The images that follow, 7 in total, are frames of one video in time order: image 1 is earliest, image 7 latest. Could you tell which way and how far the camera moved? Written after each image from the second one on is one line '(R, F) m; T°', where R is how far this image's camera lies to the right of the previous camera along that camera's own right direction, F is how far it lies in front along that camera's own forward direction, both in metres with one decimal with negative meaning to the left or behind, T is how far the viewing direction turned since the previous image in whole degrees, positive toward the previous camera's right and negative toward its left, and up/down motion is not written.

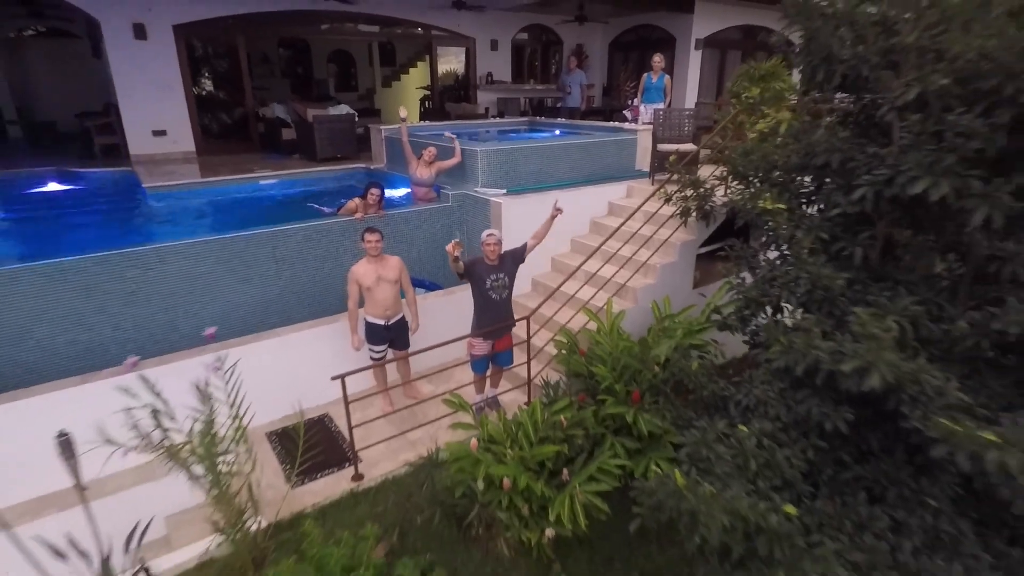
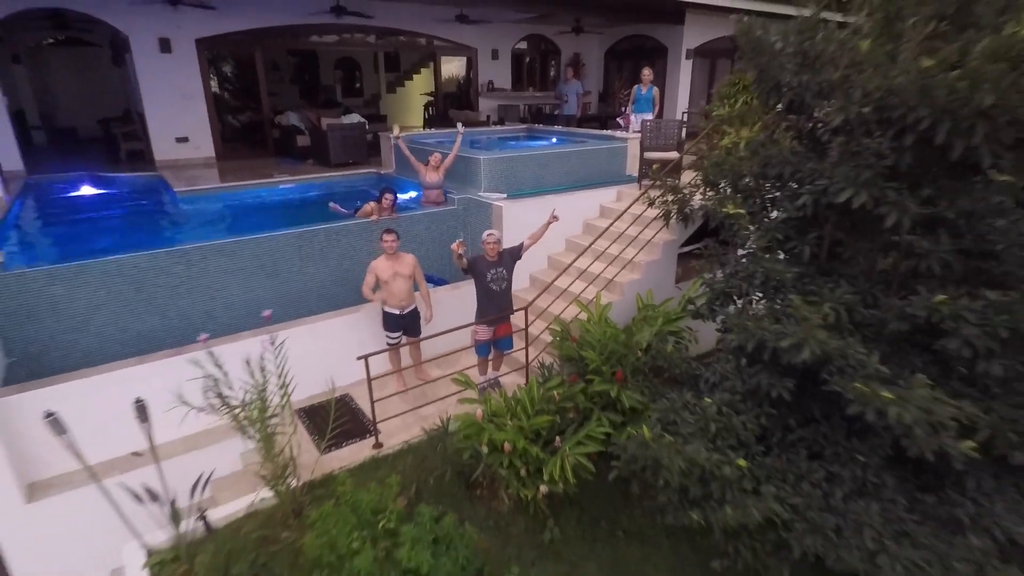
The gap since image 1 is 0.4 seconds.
(0.0, -0.6) m; 0°
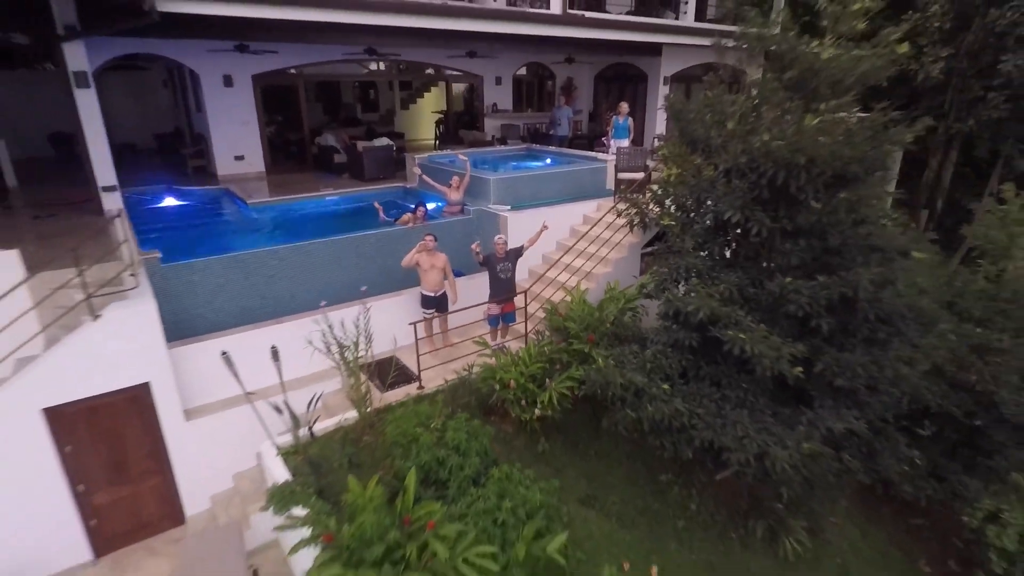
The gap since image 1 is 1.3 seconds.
(-0.1, -2.0) m; 0°
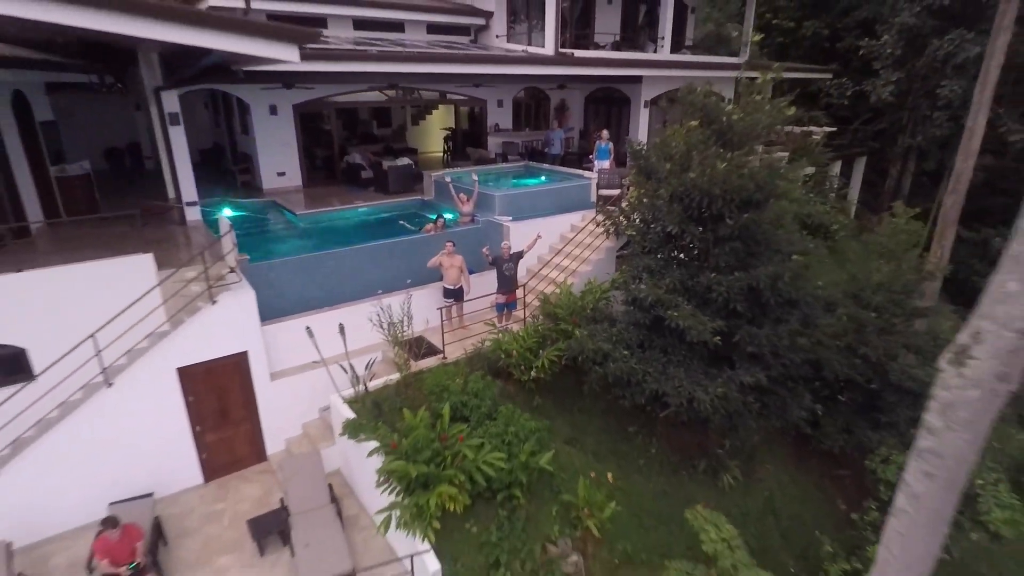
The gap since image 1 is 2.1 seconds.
(-0.1, -2.1) m; 0°
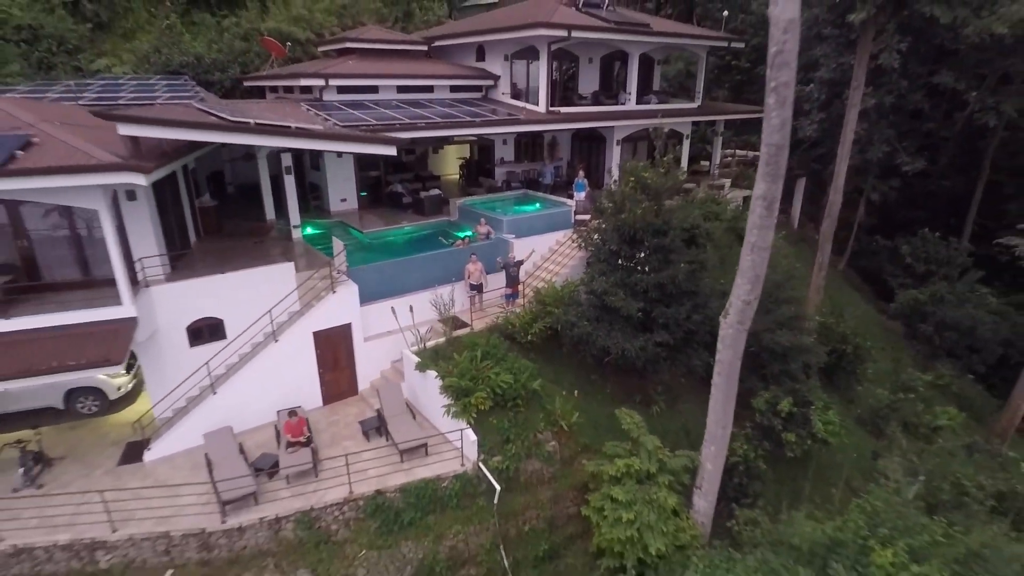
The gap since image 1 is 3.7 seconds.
(-0.1, -4.8) m; 0°
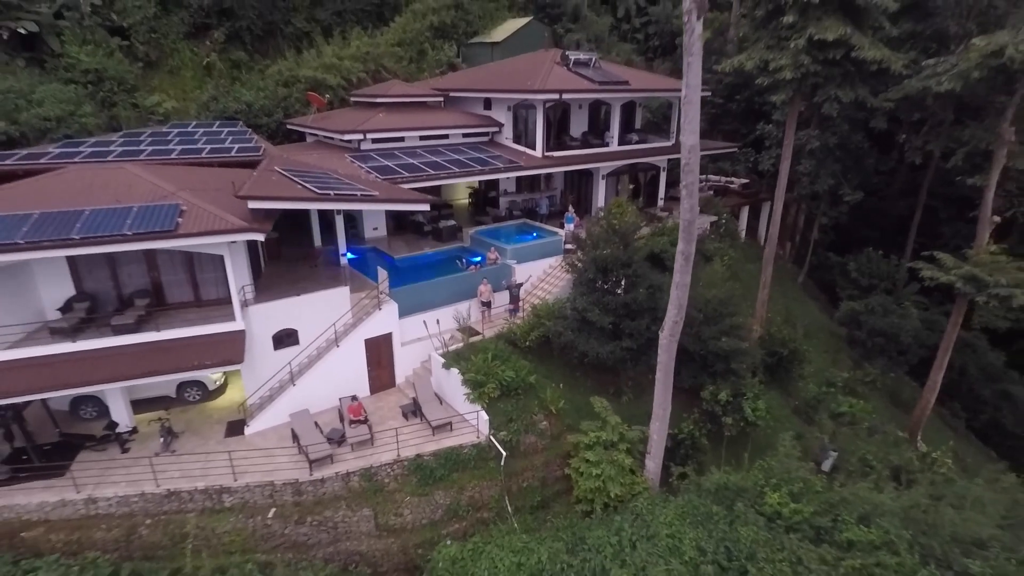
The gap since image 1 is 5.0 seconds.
(0.0, -4.0) m; 0°
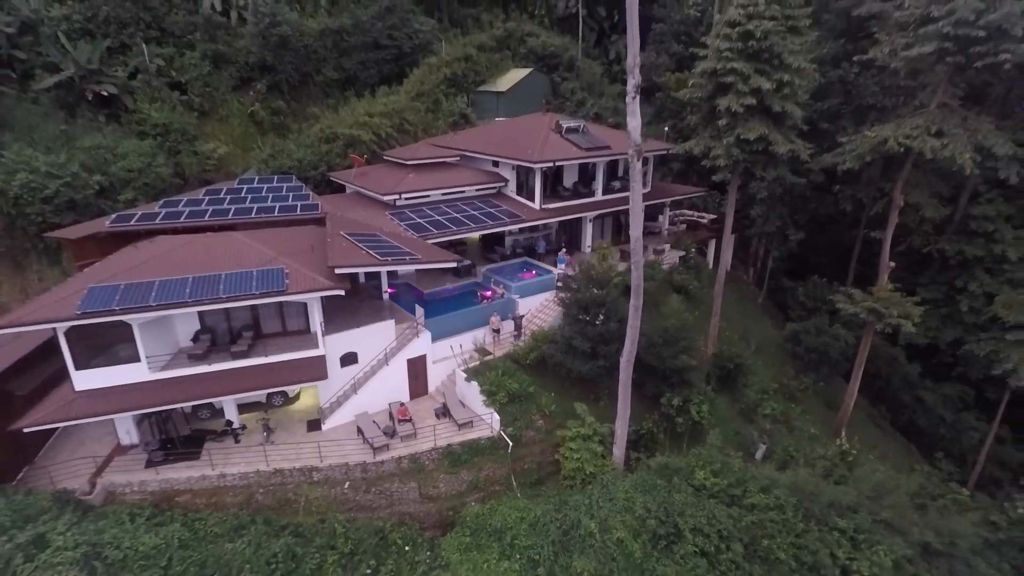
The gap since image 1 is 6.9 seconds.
(-0.1, -5.6) m; 0°
